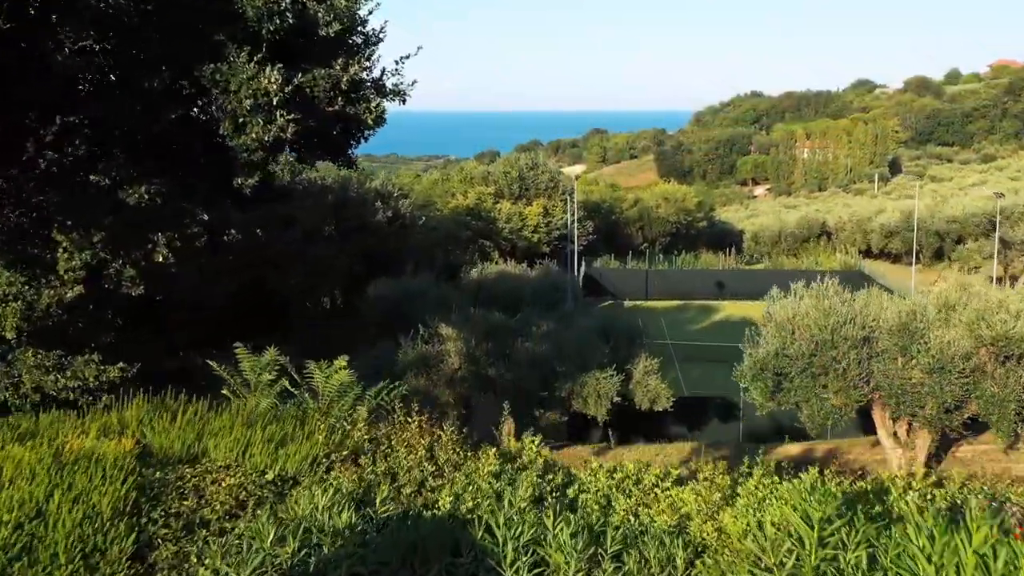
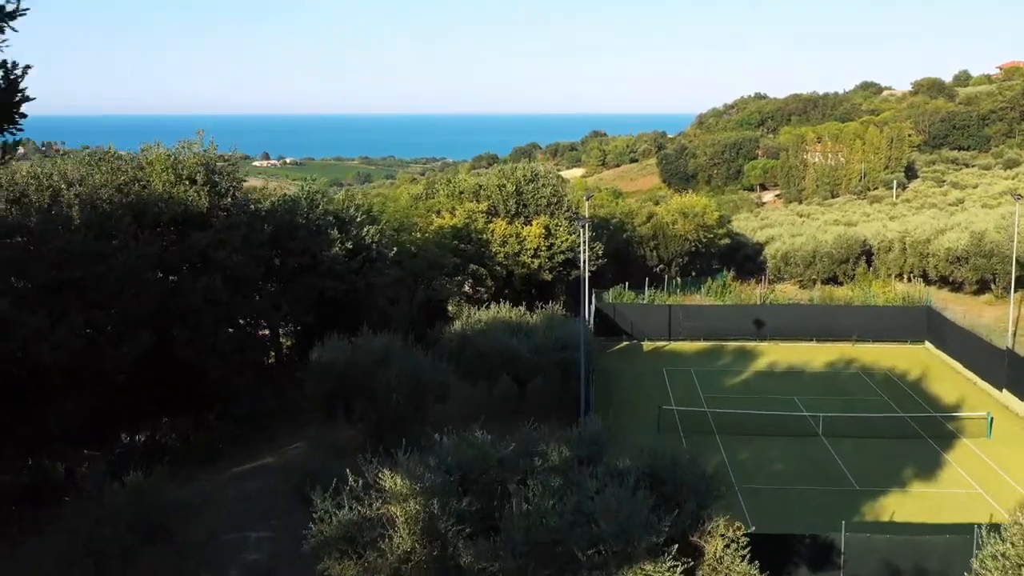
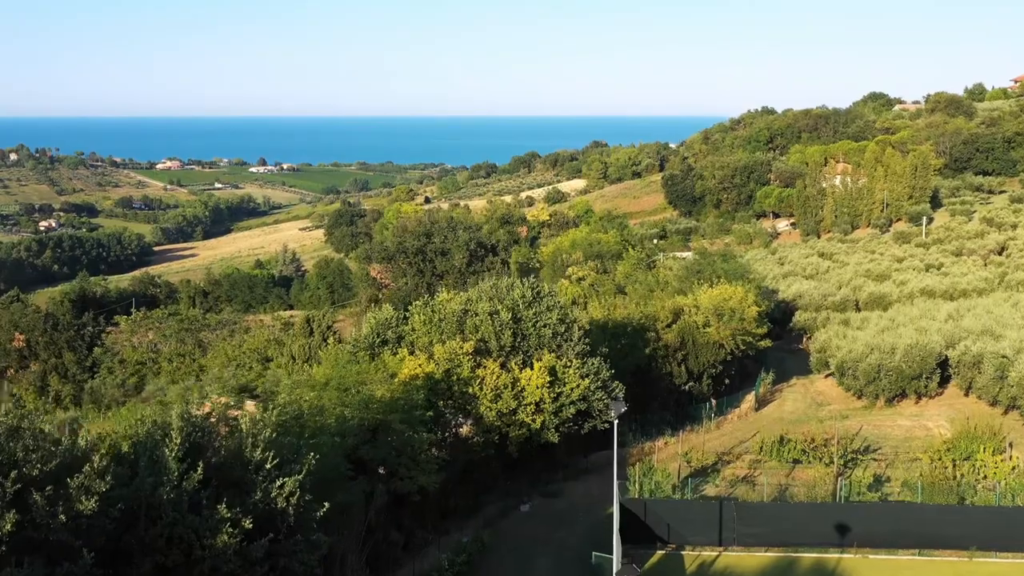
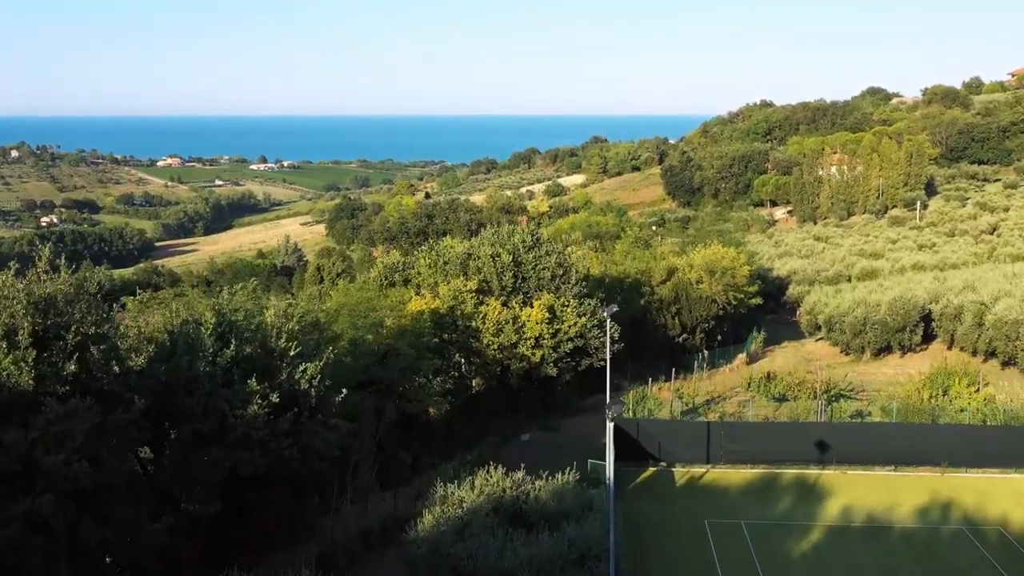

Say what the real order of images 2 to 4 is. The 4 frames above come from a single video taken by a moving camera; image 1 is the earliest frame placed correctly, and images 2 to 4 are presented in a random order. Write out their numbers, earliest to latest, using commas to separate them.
2, 4, 3
